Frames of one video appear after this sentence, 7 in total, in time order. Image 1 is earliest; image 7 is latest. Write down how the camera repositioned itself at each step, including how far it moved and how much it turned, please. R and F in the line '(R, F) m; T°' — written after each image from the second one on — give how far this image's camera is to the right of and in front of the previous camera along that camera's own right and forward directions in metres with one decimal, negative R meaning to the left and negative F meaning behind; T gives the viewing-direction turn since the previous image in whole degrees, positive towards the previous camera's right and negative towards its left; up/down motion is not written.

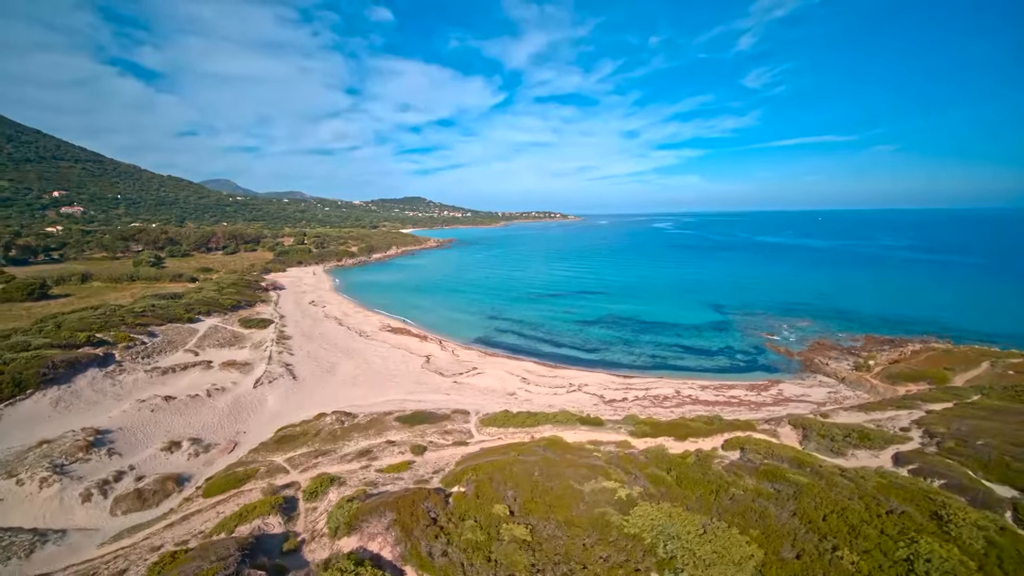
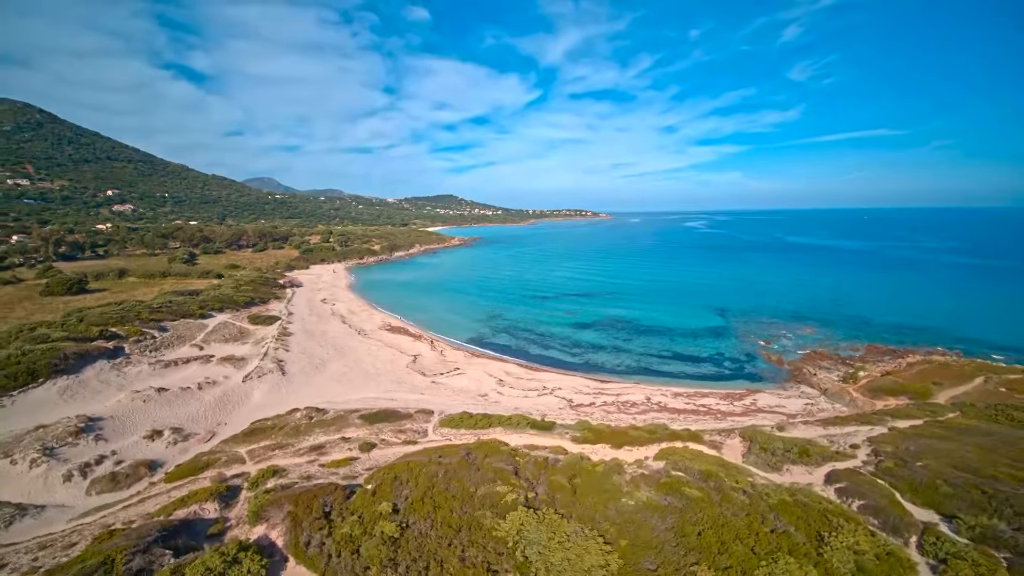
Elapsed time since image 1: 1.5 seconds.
(+3.6, -0.6) m; -4°
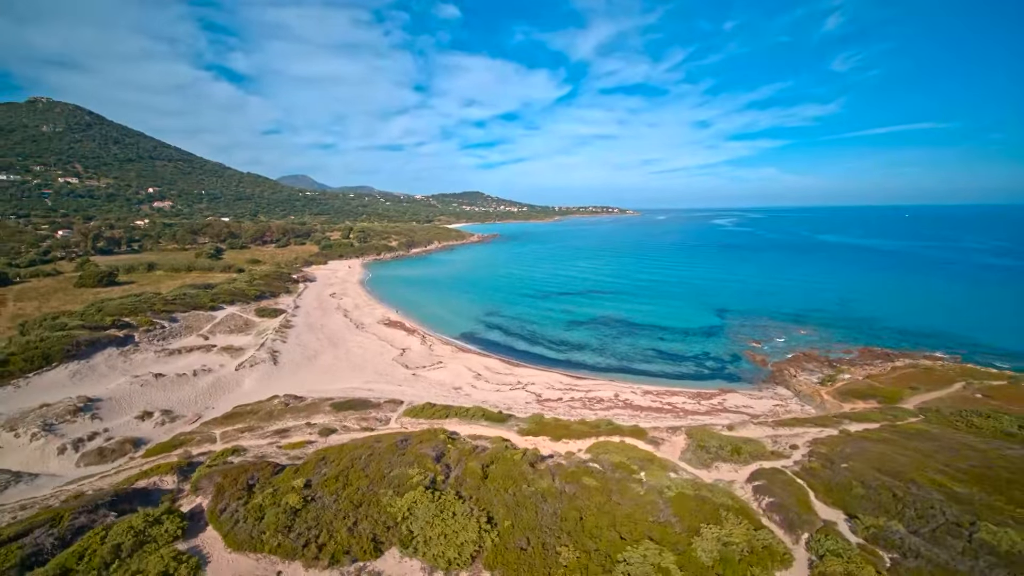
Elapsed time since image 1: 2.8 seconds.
(+3.4, -0.8) m; -4°
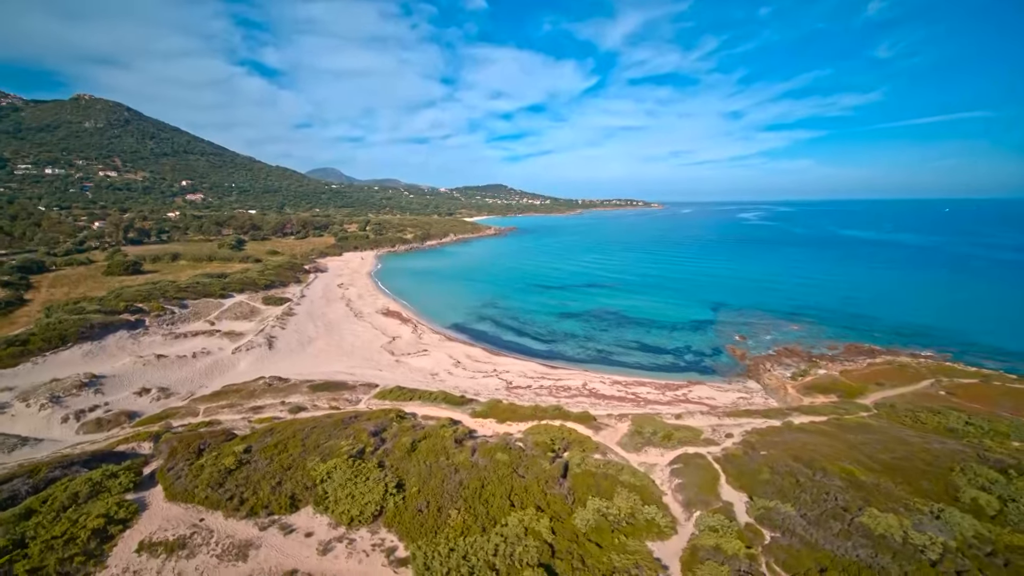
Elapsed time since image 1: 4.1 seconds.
(+3.3, -1.1) m; -3°
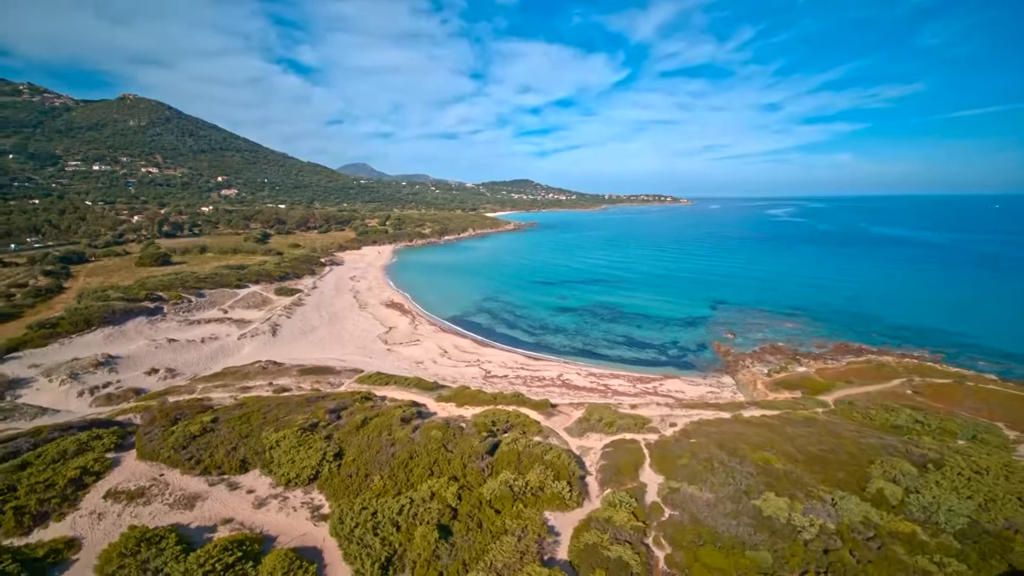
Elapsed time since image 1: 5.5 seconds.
(+3.2, -1.2) m; -3°
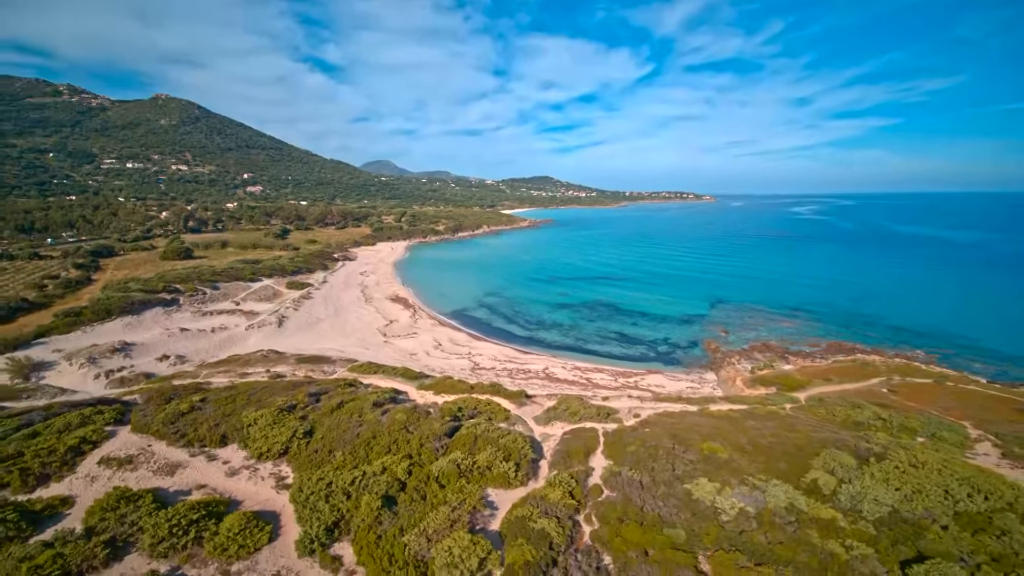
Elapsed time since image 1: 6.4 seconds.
(+2.2, -1.0) m; -3°
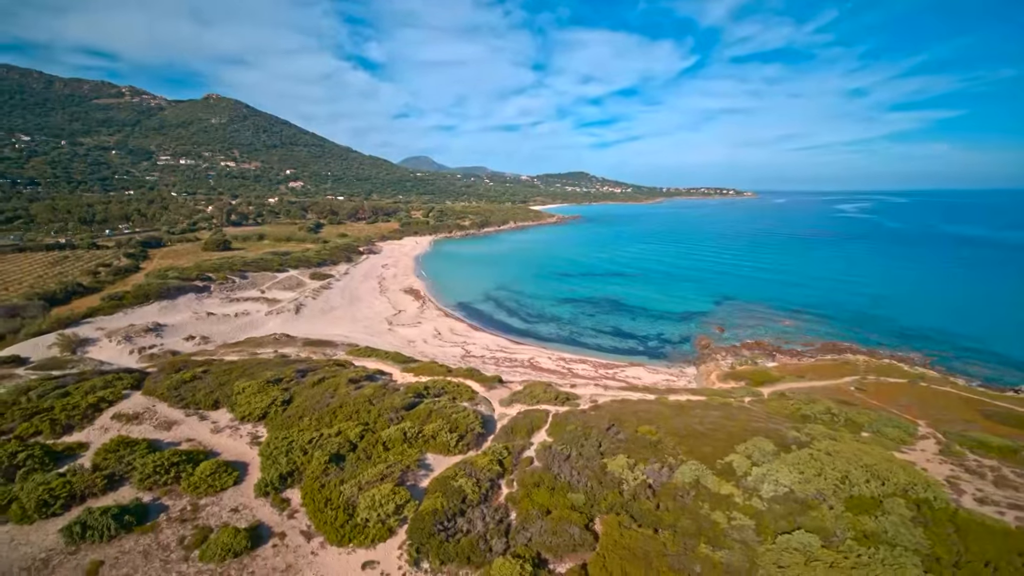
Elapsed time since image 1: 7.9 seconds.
(+3.3, -1.7) m; -4°
